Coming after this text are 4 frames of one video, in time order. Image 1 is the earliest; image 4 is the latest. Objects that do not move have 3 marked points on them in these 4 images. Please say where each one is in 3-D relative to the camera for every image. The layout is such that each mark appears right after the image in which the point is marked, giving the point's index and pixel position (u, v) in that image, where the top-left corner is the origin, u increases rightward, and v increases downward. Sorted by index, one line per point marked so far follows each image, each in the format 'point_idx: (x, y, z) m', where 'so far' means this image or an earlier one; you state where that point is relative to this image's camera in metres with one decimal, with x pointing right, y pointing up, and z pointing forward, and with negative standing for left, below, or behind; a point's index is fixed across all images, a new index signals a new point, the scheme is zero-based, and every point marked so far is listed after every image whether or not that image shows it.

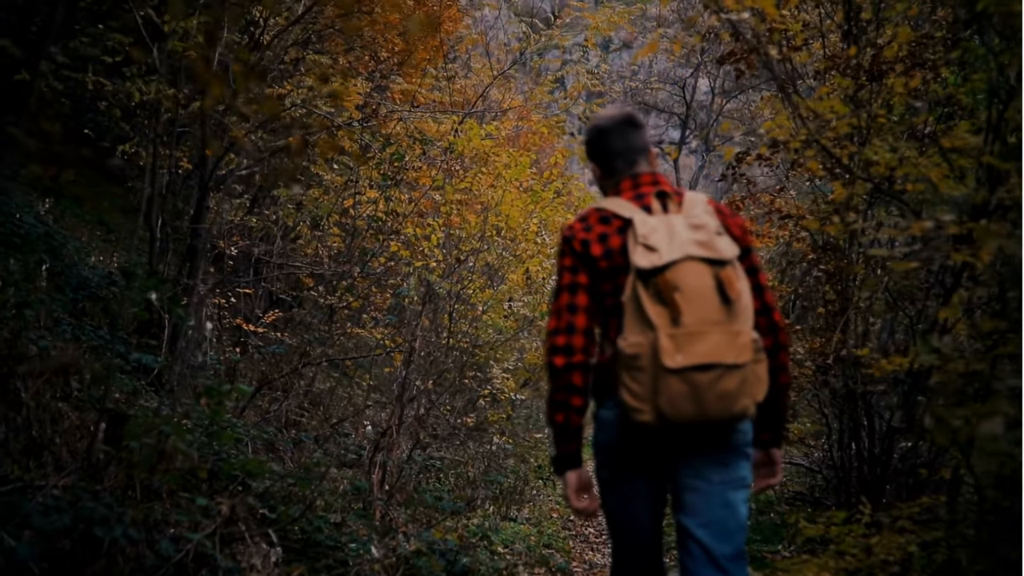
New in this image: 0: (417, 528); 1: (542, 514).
0: (-0.6, -1.5, +6.0) m
1: (+0.3, -2.5, +10.4) m
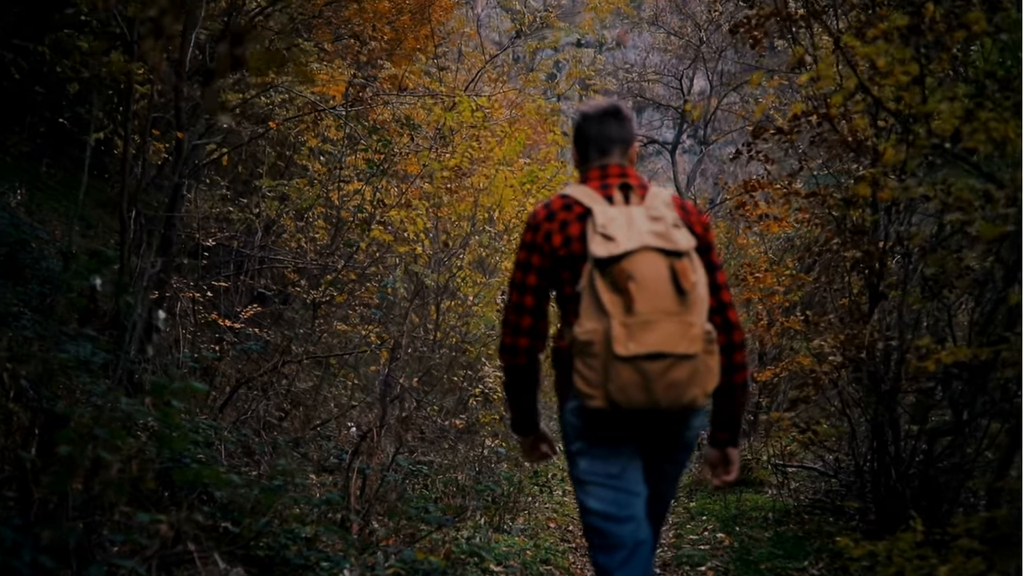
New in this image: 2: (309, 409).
0: (-0.6, -1.5, +5.5) m
1: (+0.3, -2.4, +9.8) m
2: (-2.0, -1.2, +9.3) m
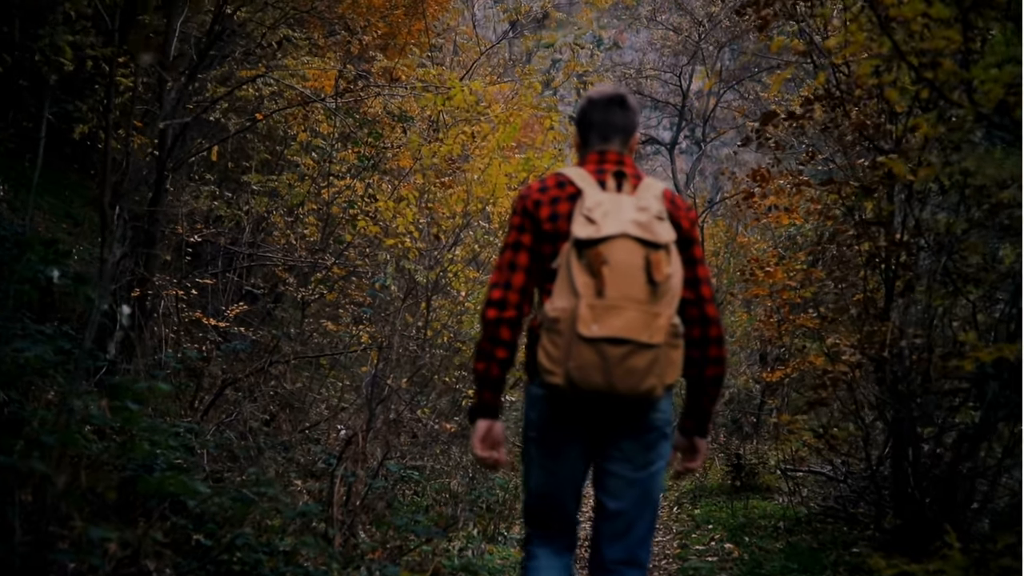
0: (-0.7, -1.5, +5.2) m
1: (+0.2, -2.4, +9.5) m
2: (-2.0, -1.2, +9.0) m
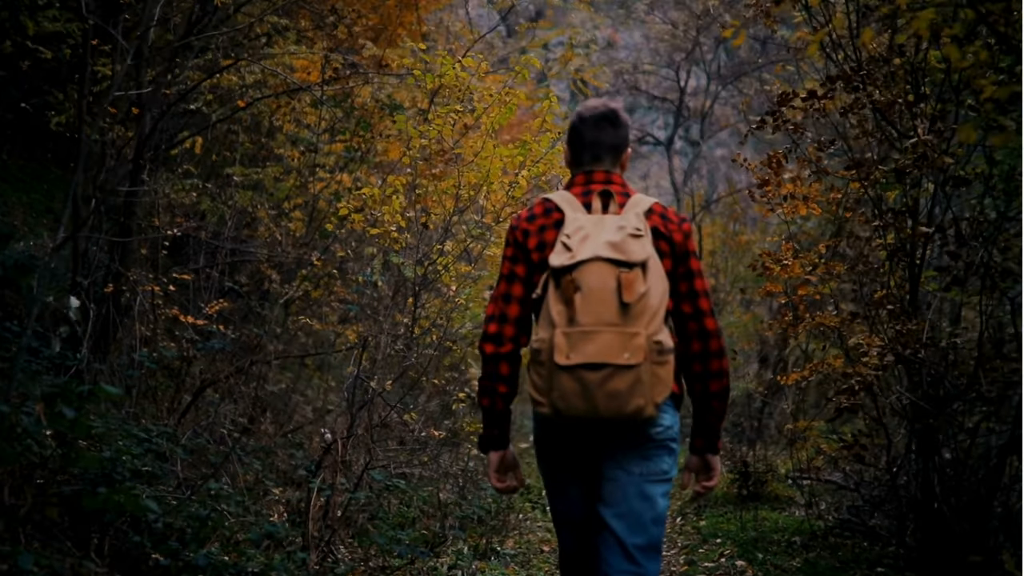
0: (-0.7, -1.4, +4.7) m
1: (+0.1, -2.4, +9.1) m
2: (-2.1, -1.1, +8.6) m
